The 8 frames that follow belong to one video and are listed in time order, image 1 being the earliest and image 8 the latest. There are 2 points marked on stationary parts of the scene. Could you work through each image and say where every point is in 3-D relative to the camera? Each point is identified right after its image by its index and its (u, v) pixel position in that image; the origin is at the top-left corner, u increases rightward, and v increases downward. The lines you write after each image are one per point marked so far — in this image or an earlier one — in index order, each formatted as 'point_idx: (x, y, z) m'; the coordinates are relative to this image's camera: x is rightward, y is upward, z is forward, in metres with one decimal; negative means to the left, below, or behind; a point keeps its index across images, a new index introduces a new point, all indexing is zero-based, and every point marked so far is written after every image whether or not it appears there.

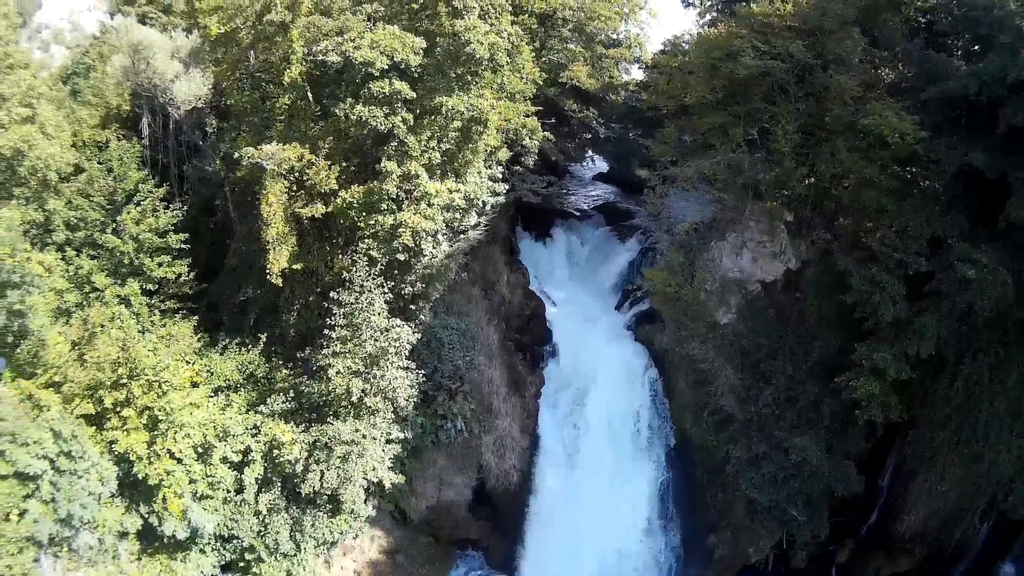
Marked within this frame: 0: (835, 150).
0: (+6.8, +3.0, +17.4) m
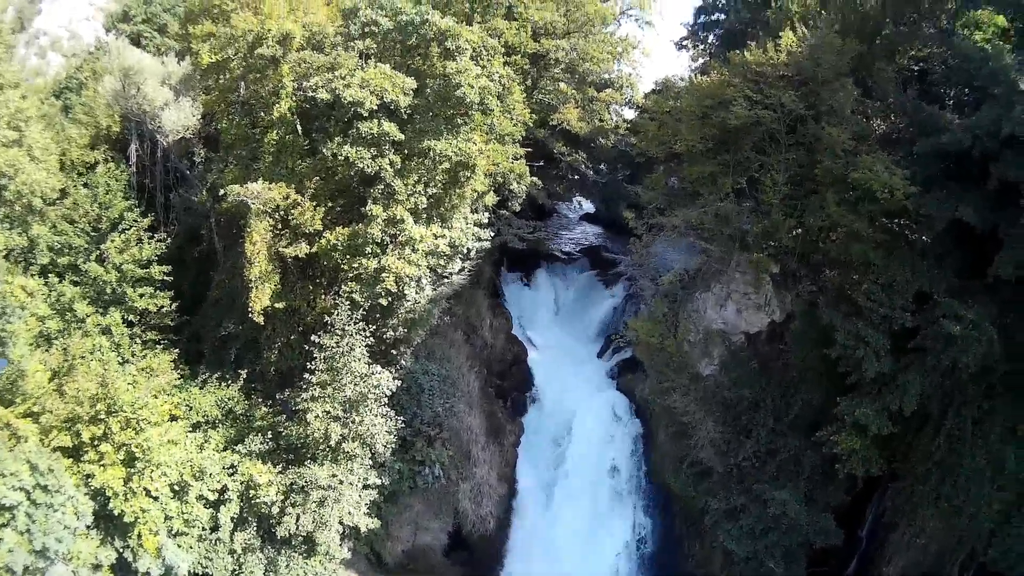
0: (+6.5, +1.8, +17.3) m
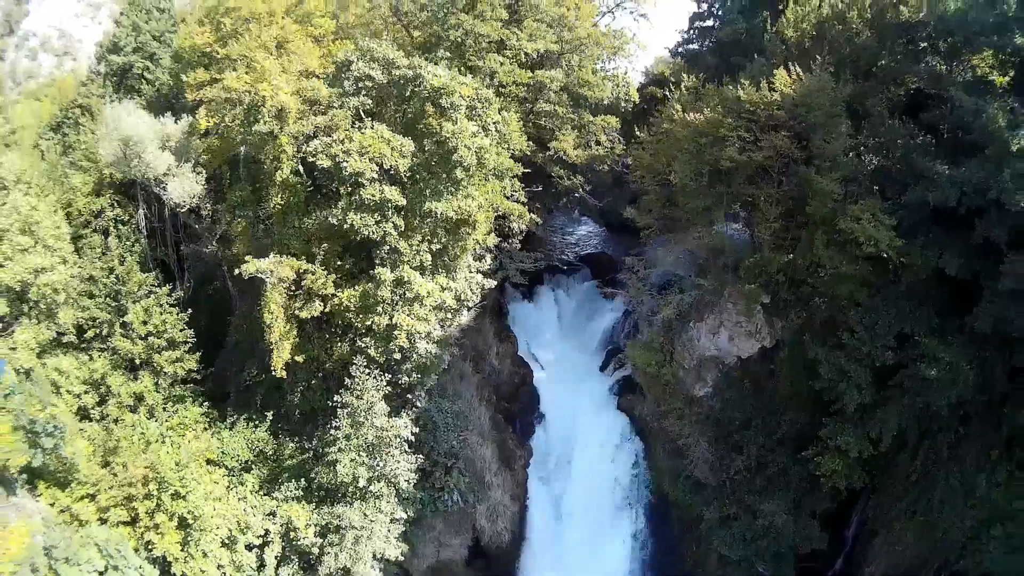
0: (+6.5, +1.0, +17.9) m
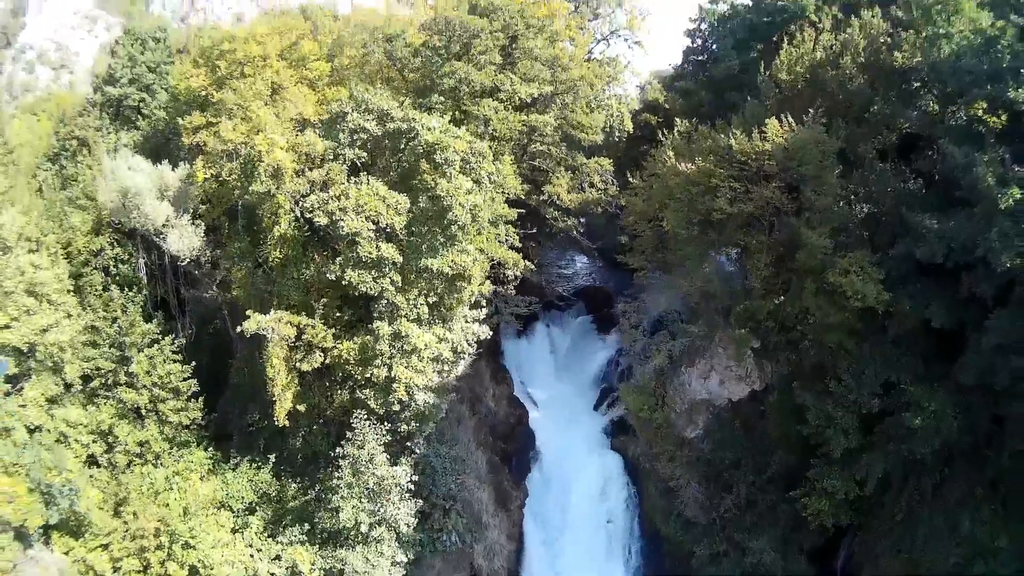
0: (+6.4, -0.1, +18.2) m
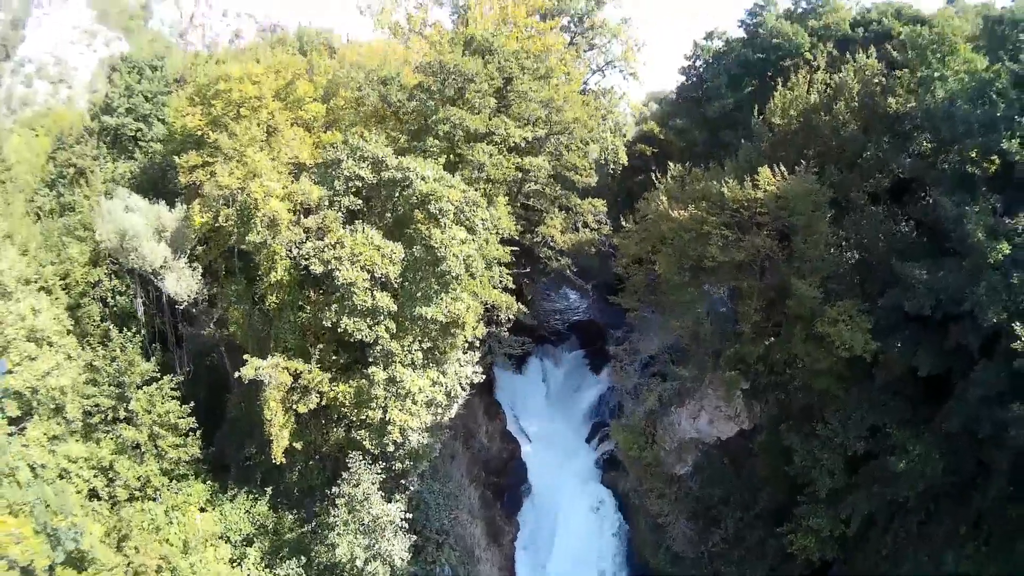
0: (+6.2, -1.1, +18.6) m
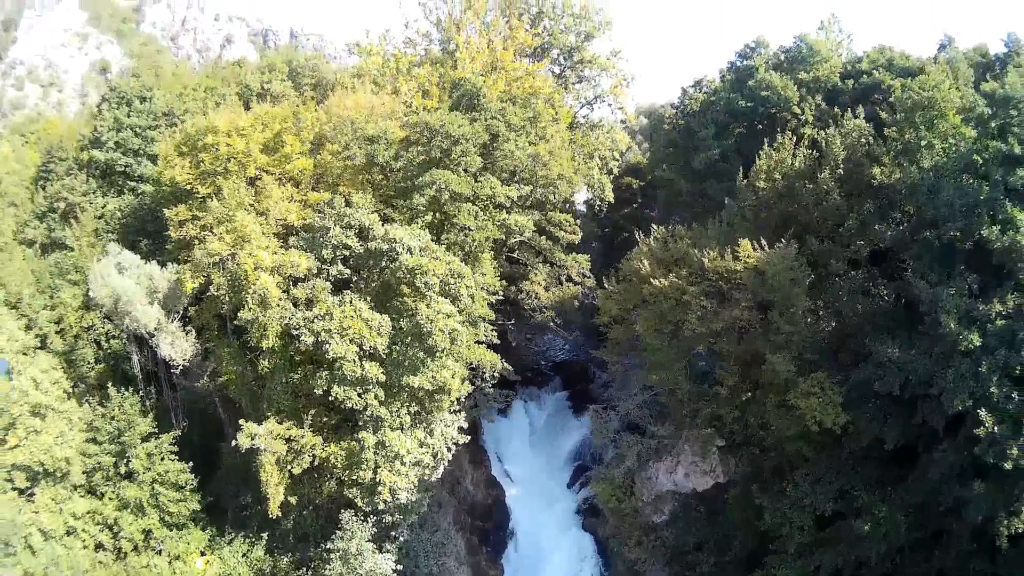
0: (+5.8, -2.7, +19.2) m
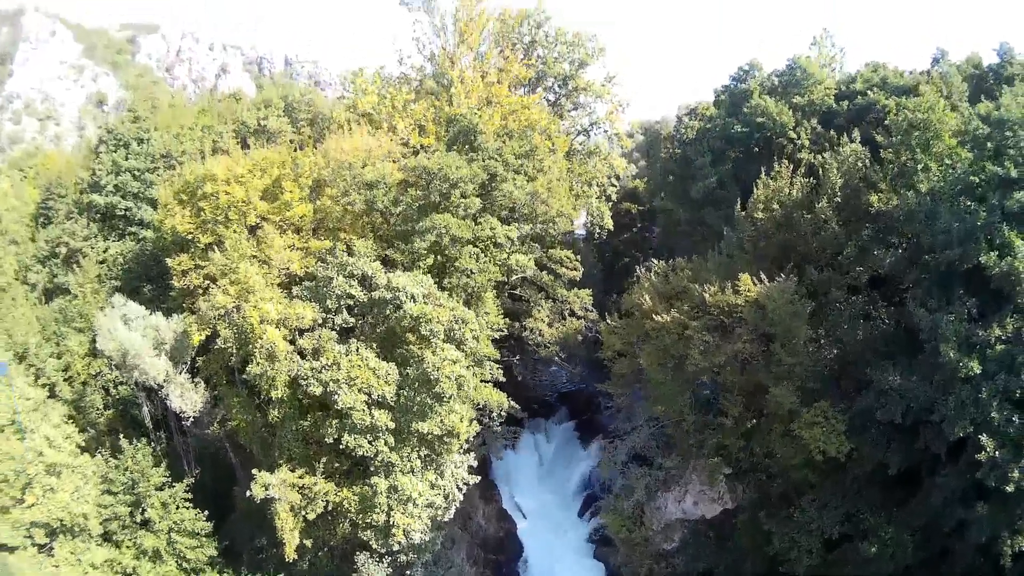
0: (+6.0, -3.4, +19.5) m
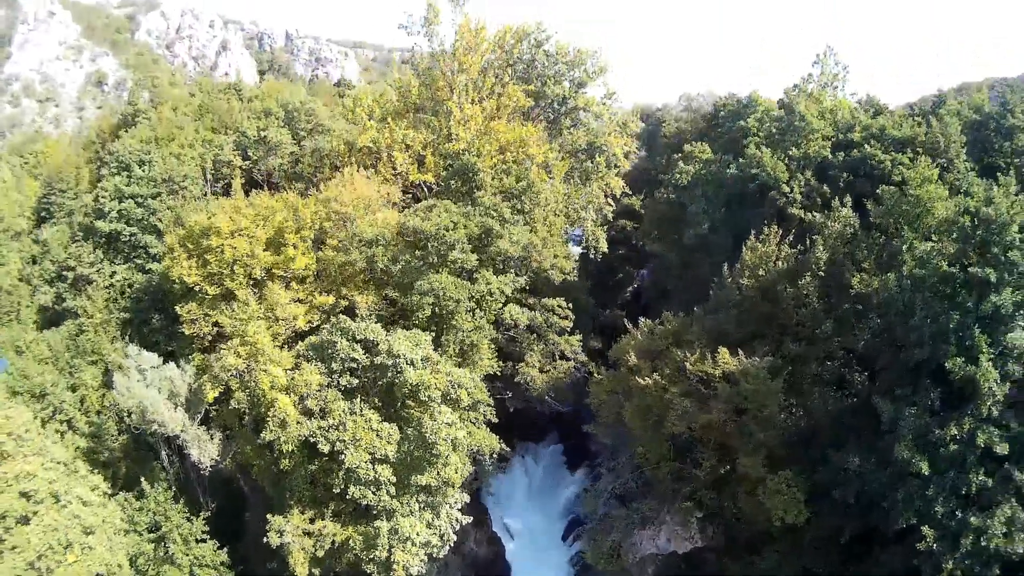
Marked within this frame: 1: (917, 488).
0: (+5.7, -5.1, +20.6) m
1: (+8.6, -4.4, +17.6) m
